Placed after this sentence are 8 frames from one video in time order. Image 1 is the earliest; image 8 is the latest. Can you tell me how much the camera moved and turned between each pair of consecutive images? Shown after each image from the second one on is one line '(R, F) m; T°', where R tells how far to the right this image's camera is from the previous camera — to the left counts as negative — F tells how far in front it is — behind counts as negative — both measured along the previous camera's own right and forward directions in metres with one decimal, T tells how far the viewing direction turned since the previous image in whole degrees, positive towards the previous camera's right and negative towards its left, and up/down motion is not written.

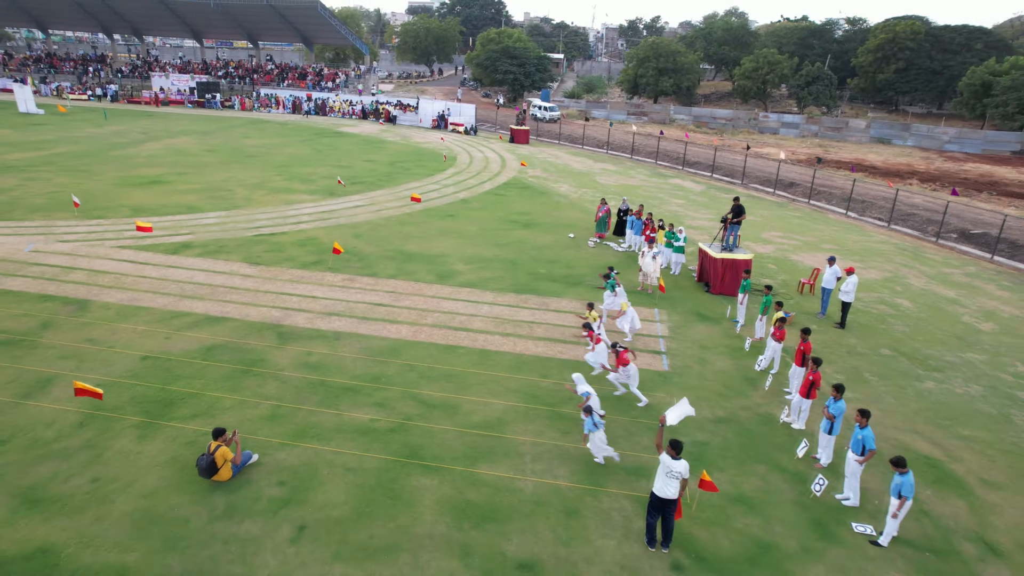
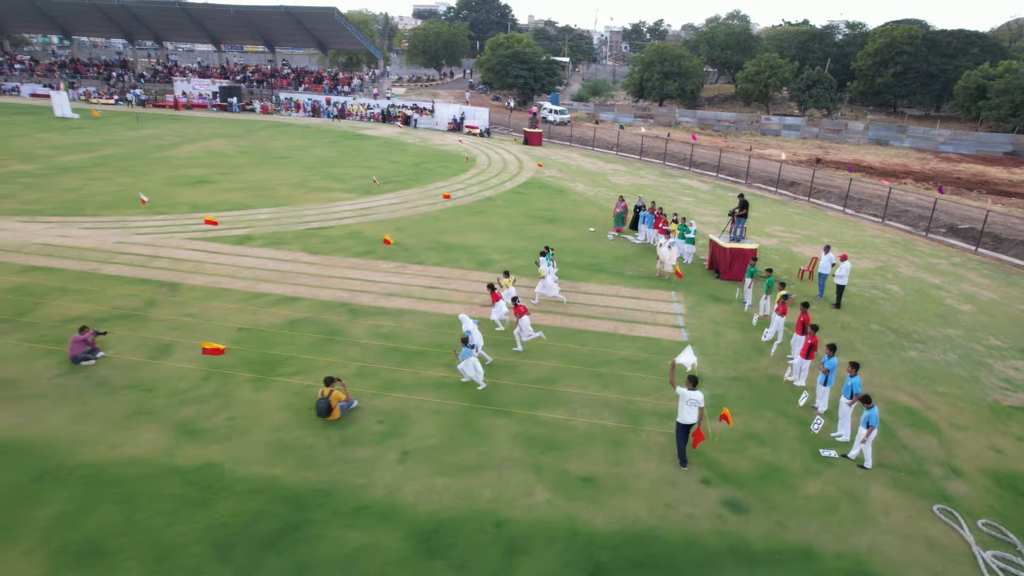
(-0.8, -1.9) m; 0°
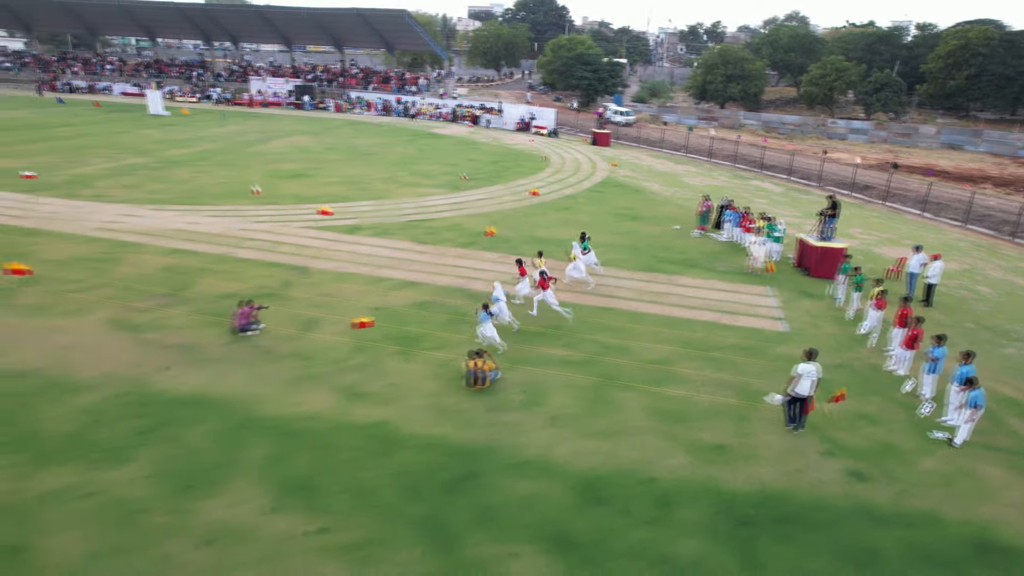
(-1.5, -1.0) m; -4°
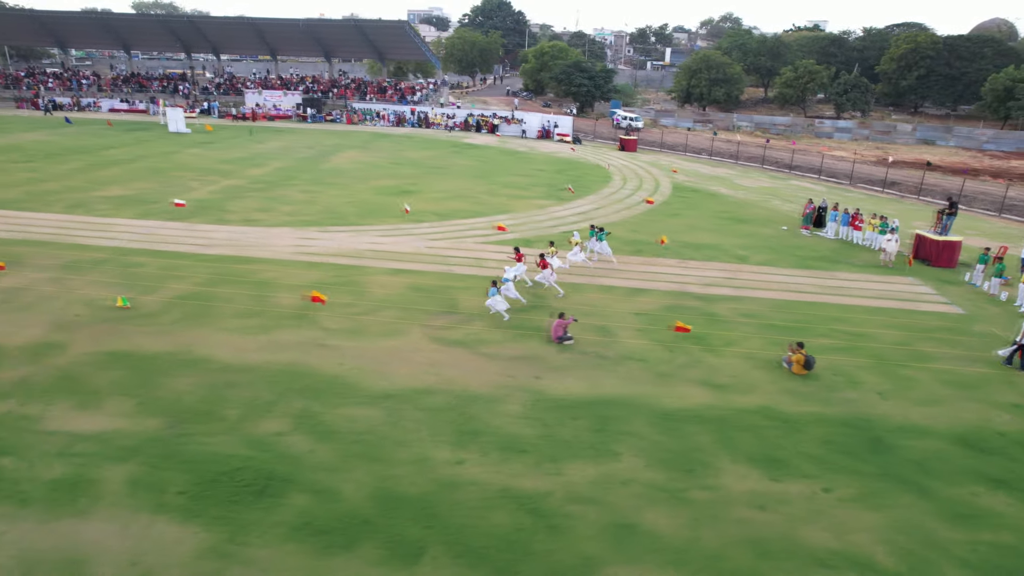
(-7.5, -1.4) m; +6°
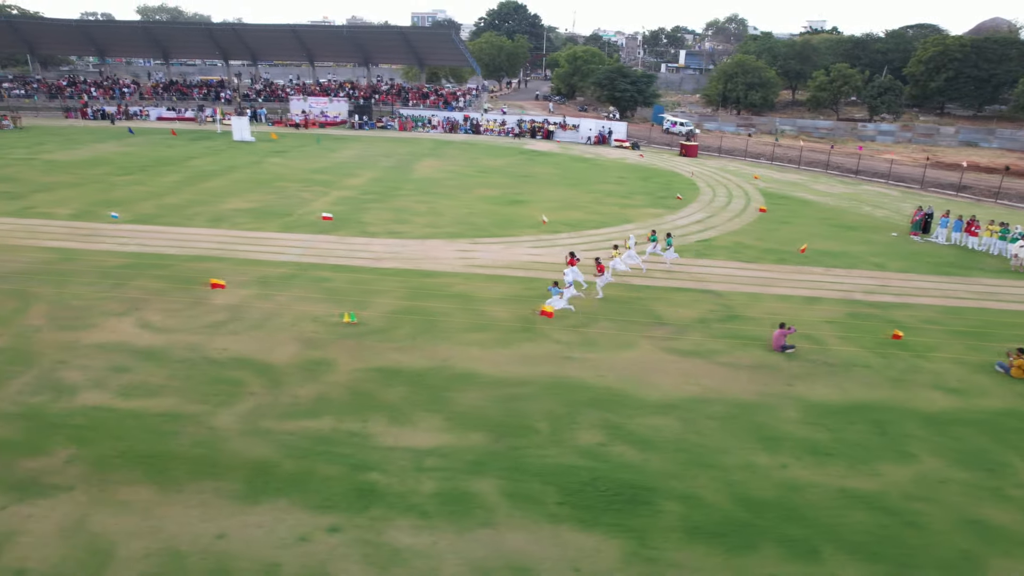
(-5.2, -0.6) m; +1°
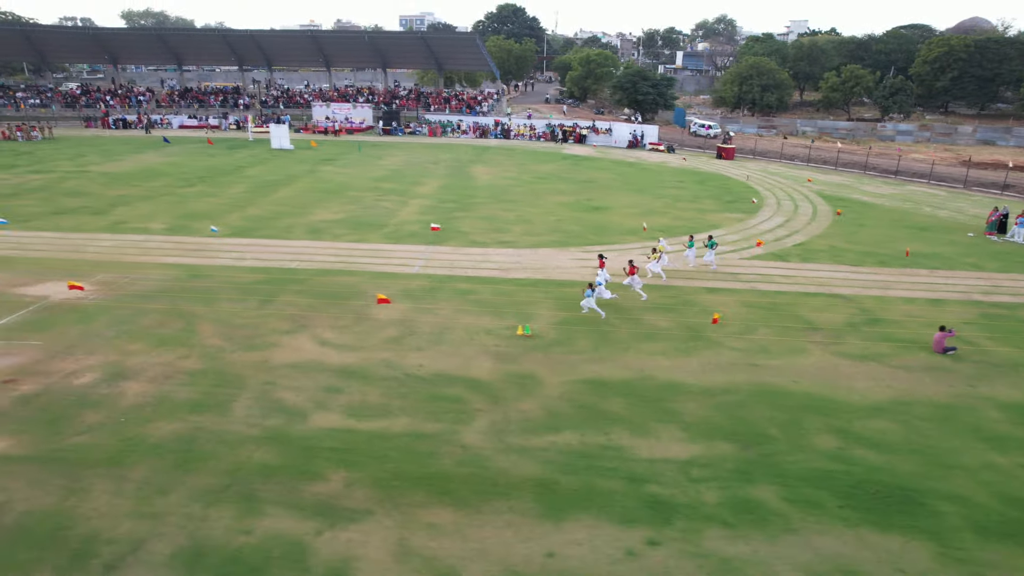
(-4.5, -0.1) m; +2°
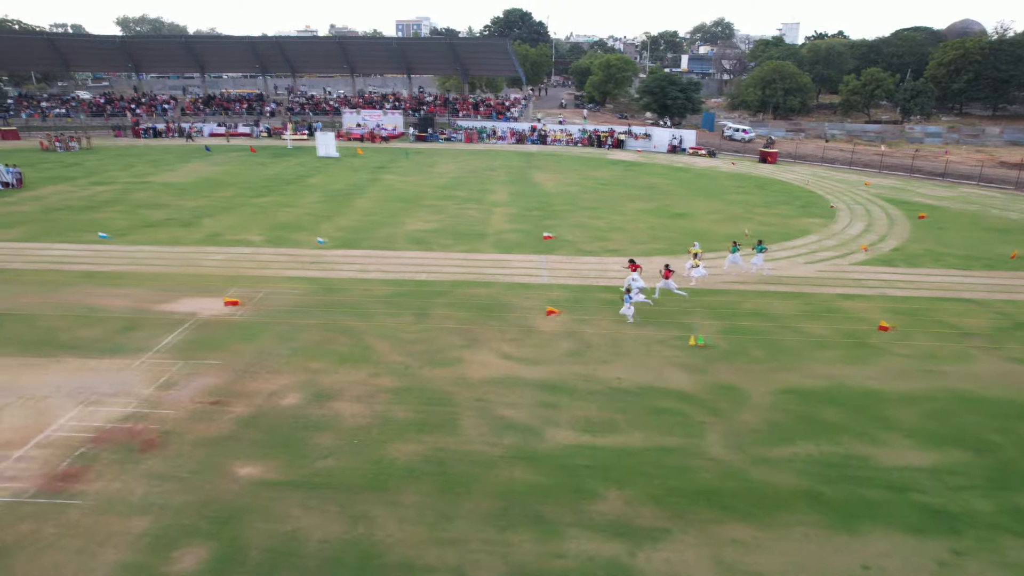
(-4.4, +0.1) m; +2°
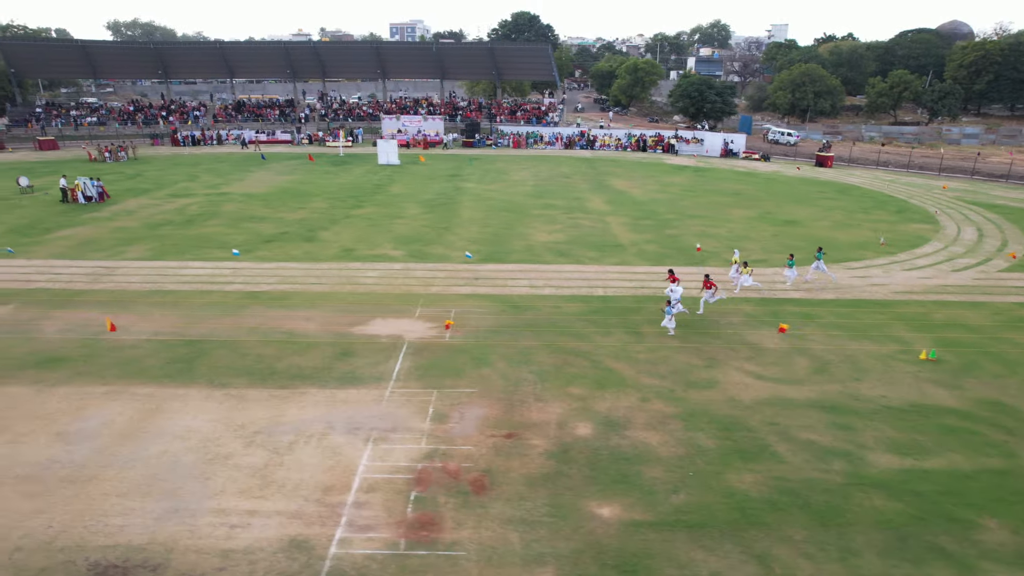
(-6.0, +0.6) m; +2°
